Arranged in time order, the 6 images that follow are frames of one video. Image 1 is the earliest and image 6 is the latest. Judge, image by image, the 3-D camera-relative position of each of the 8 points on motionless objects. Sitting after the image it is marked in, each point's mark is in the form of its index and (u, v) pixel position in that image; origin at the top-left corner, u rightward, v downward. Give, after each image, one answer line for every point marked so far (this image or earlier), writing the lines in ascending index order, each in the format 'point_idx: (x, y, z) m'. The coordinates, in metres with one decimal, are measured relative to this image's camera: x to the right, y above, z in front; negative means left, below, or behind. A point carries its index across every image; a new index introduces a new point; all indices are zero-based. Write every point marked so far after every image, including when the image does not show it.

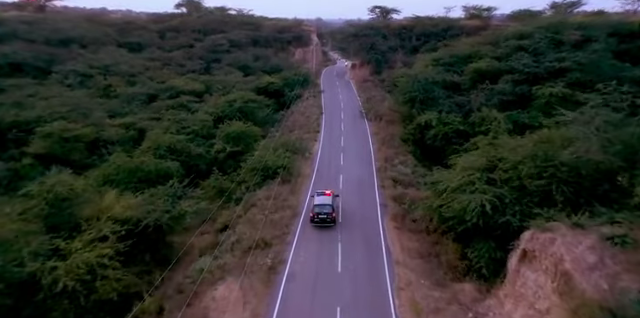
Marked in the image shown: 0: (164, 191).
0: (-7.7, -1.6, +19.7) m
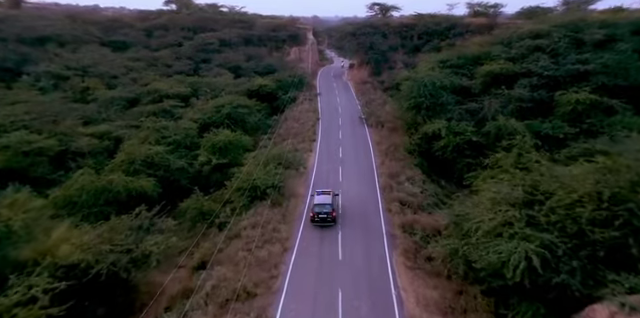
0: (-7.8, -2.6, +16.4) m
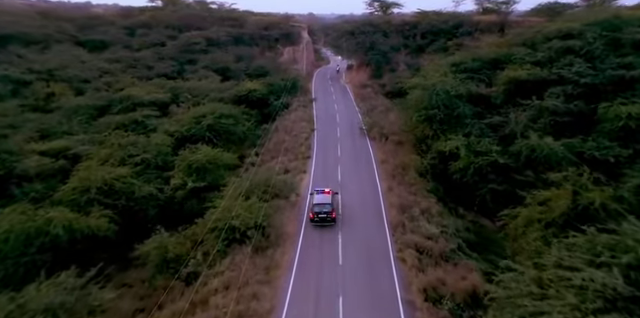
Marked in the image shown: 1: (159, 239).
0: (-8.0, -4.0, +11.7) m
1: (-7.2, -3.6, +17.9) m
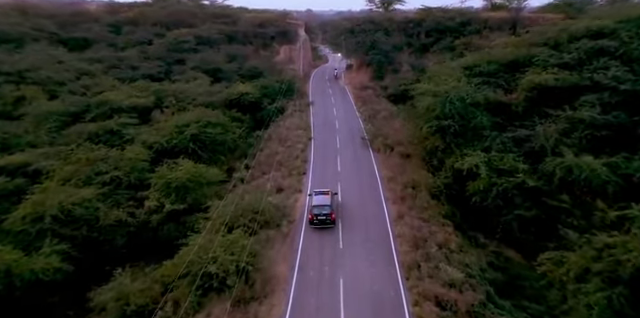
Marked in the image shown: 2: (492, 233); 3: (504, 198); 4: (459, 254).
0: (-8.1, -5.1, +8.4) m
1: (-7.3, -4.6, +14.6) m
2: (+8.4, -3.6, +19.6) m
3: (+8.6, -1.8, +18.8) m
4: (+5.7, -3.8, +16.4) m
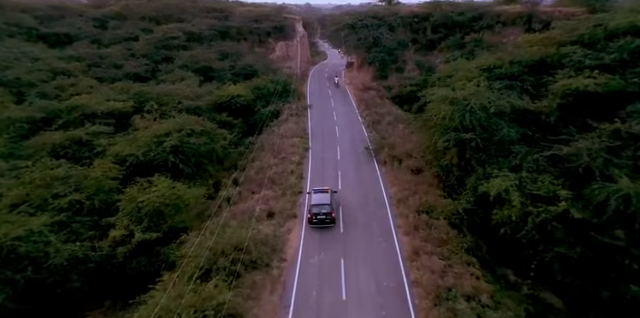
0: (-8.1, -6.2, +5.0) m
1: (-7.3, -5.7, +11.2) m
2: (+8.3, -4.6, +16.2) m
3: (+8.5, -2.8, +15.4) m
4: (+5.6, -4.8, +13.1) m
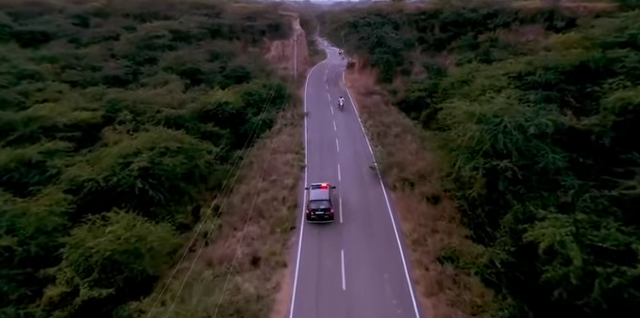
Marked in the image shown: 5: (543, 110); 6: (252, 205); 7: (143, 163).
0: (-8.3, -7.6, +1.1) m
1: (-7.5, -7.0, +7.3) m
2: (+8.2, -5.8, +12.3) m
3: (+8.4, -4.1, +11.5) m
4: (+5.5, -6.1, +9.2) m
5: (+9.9, +2.3, +17.8) m
6: (-3.3, -2.2, +19.8) m
7: (-8.8, -0.3, +19.8) m
